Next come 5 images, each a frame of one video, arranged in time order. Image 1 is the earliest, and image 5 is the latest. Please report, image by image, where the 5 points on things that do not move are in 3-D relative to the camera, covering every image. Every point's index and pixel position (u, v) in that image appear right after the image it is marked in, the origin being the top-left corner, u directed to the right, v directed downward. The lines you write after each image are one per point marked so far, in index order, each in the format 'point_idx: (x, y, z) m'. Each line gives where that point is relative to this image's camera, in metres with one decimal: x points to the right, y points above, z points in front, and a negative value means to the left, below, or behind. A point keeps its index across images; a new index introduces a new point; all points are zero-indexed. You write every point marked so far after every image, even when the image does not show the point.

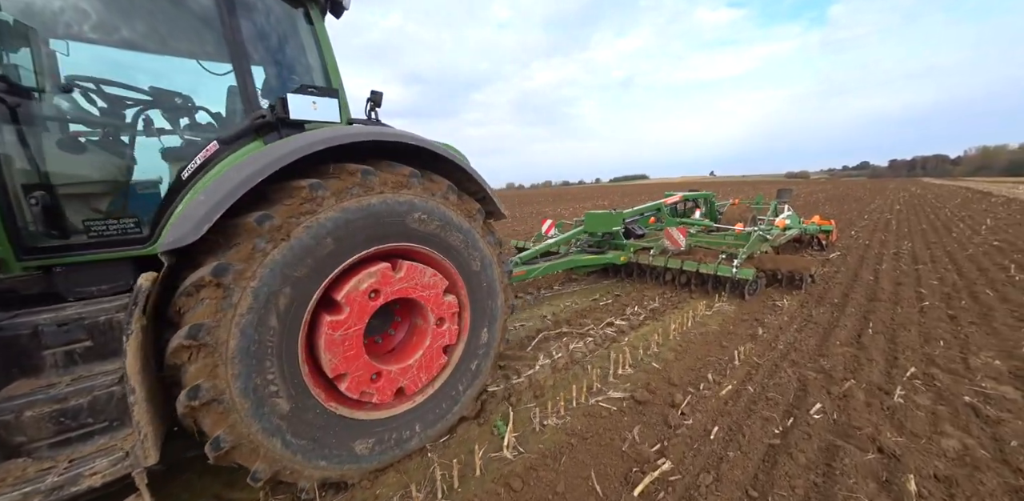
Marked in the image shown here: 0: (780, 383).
0: (+2.3, -1.1, +3.0) m
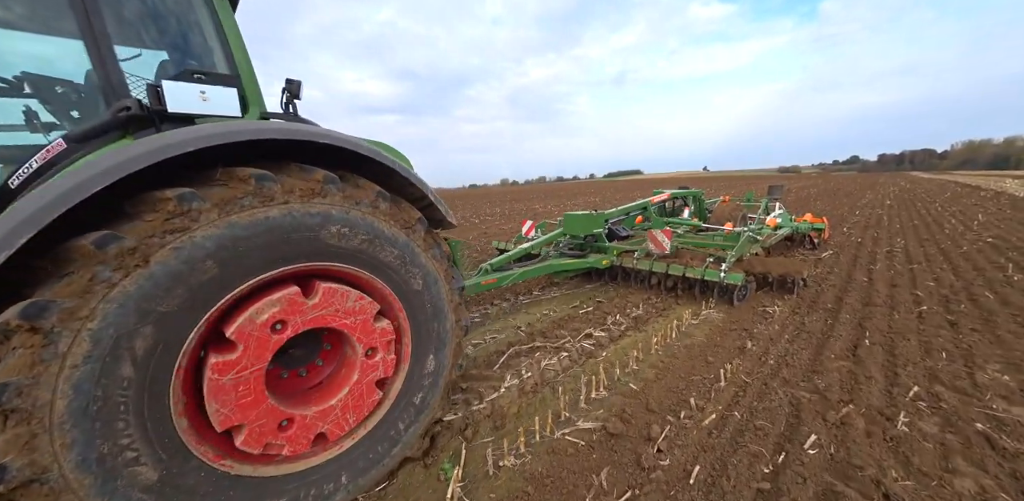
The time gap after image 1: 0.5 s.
0: (+2.0, -1.2, +2.7) m
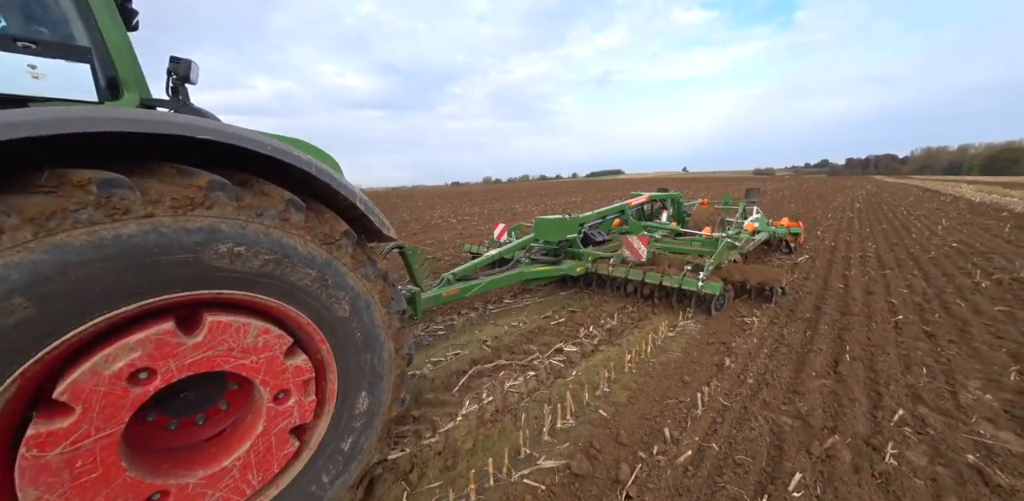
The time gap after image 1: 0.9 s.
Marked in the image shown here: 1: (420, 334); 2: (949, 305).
0: (+1.7, -1.3, +2.5) m
1: (-1.2, -1.1, +4.5) m
2: (+5.8, -0.7, +4.7) m
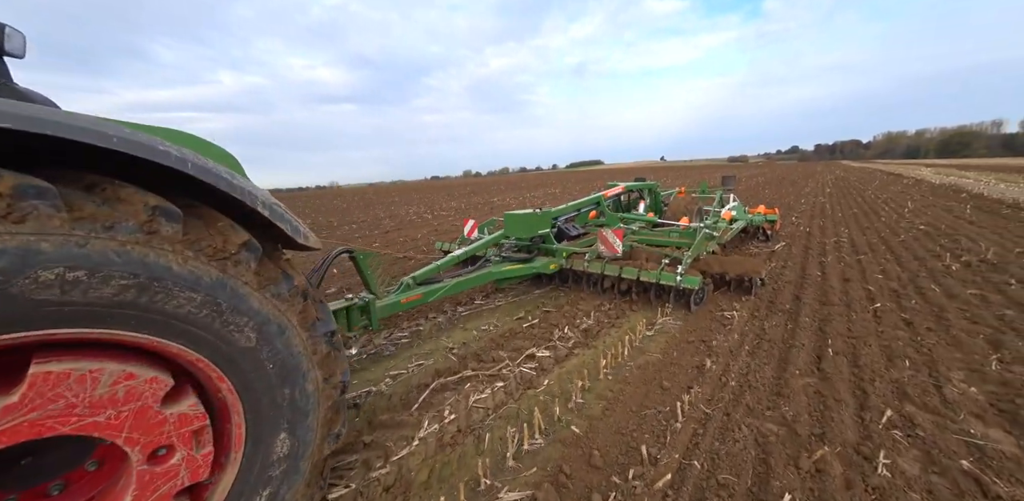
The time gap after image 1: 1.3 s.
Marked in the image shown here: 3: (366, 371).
0: (+1.4, -1.3, +2.2) m
1: (-1.5, -1.1, +4.1) m
2: (+5.4, -0.5, +4.7) m
3: (-1.5, -1.2, +3.6) m
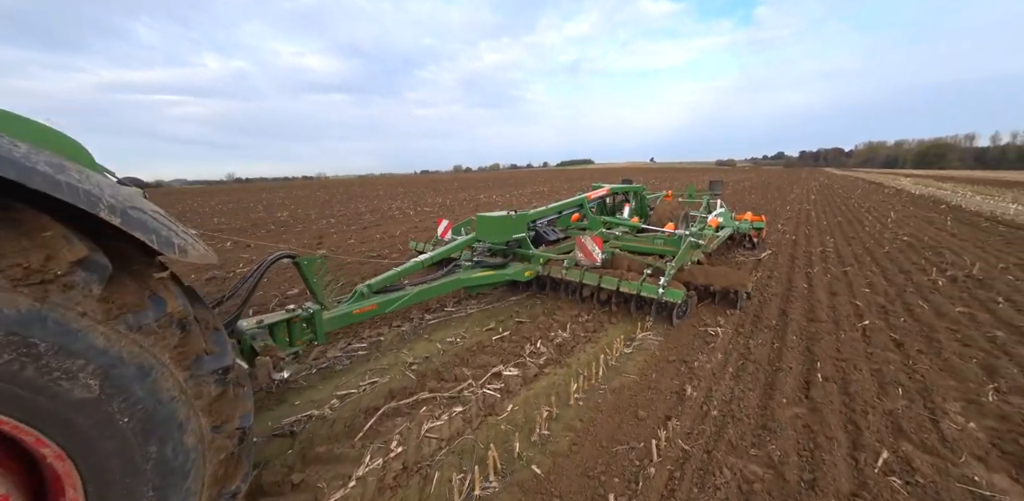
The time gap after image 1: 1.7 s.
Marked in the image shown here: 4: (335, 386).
0: (+1.1, -1.4, +1.9) m
1: (-1.9, -1.1, +3.7) m
2: (+5.1, -0.7, +4.5) m
3: (-1.8, -1.3, +3.2) m
4: (-1.6, -1.2, +3.3) m
